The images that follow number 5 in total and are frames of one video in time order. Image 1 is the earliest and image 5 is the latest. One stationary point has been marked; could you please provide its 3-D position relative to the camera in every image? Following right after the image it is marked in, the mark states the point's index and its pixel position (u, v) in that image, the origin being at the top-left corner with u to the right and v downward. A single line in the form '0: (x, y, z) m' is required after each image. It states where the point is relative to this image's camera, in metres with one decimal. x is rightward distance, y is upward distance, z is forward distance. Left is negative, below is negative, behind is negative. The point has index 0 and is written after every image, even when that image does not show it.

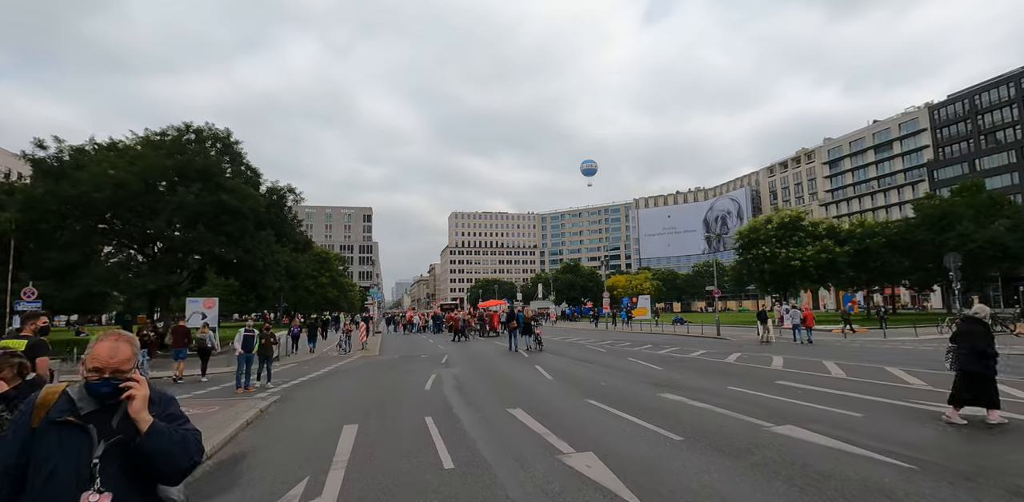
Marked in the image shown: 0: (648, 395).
0: (+3.3, -3.5, +12.4) m
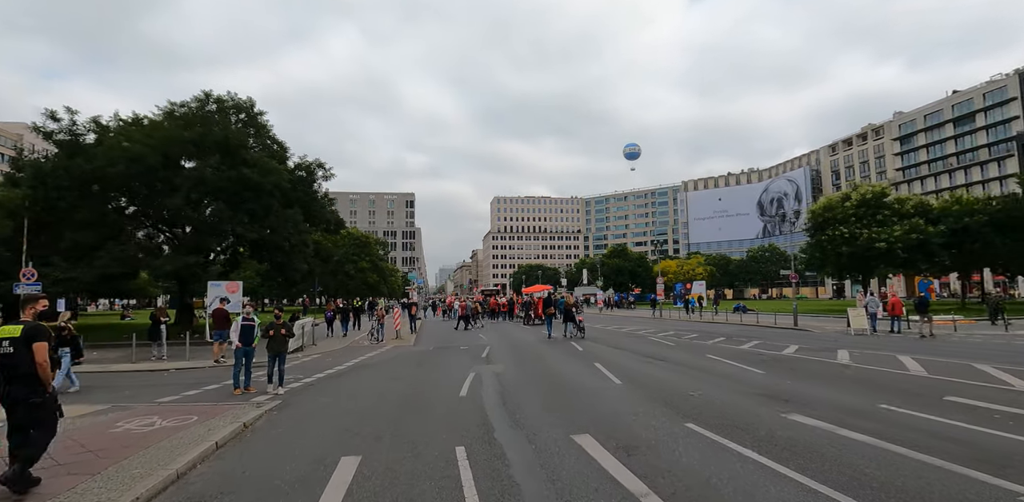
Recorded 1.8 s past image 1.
0: (+4.4, -2.8, +8.8) m
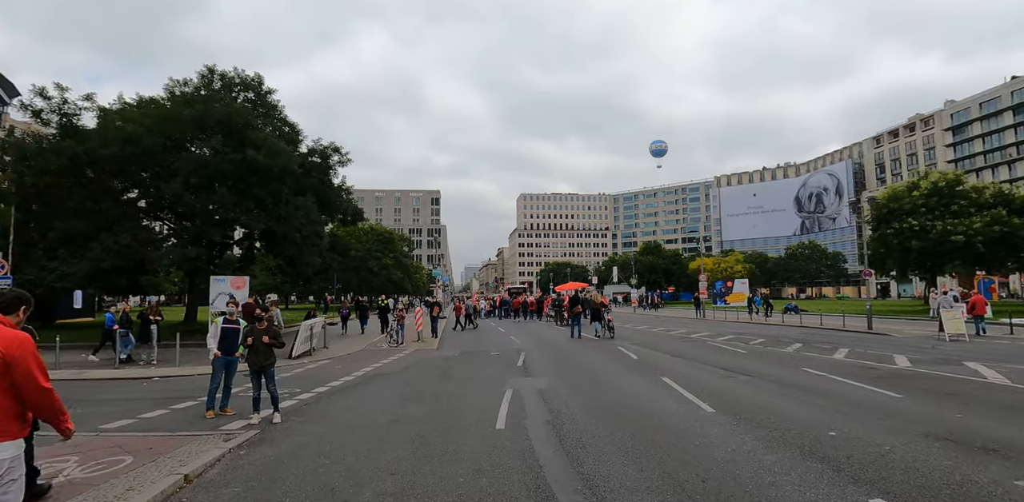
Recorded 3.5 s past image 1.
0: (+5.1, -2.5, +5.5) m
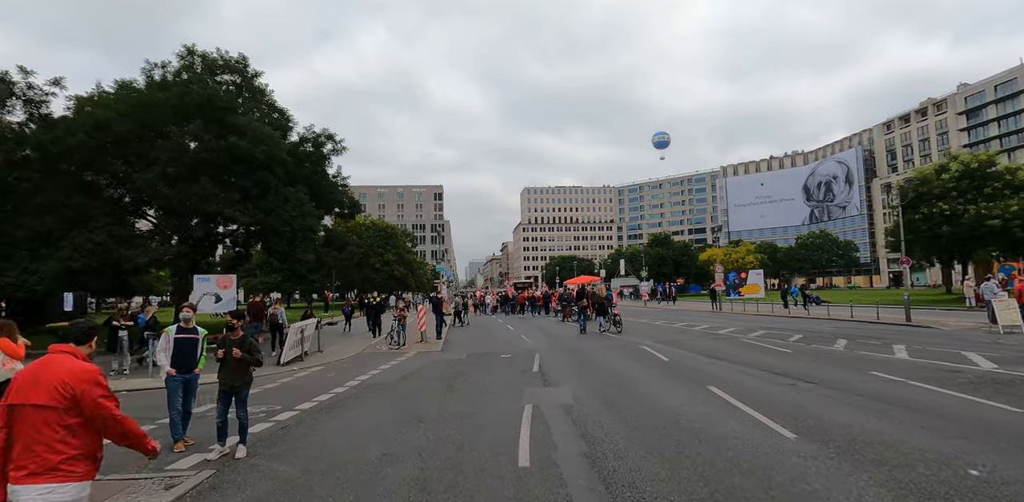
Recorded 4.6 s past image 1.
0: (+5.5, -2.2, +3.5) m
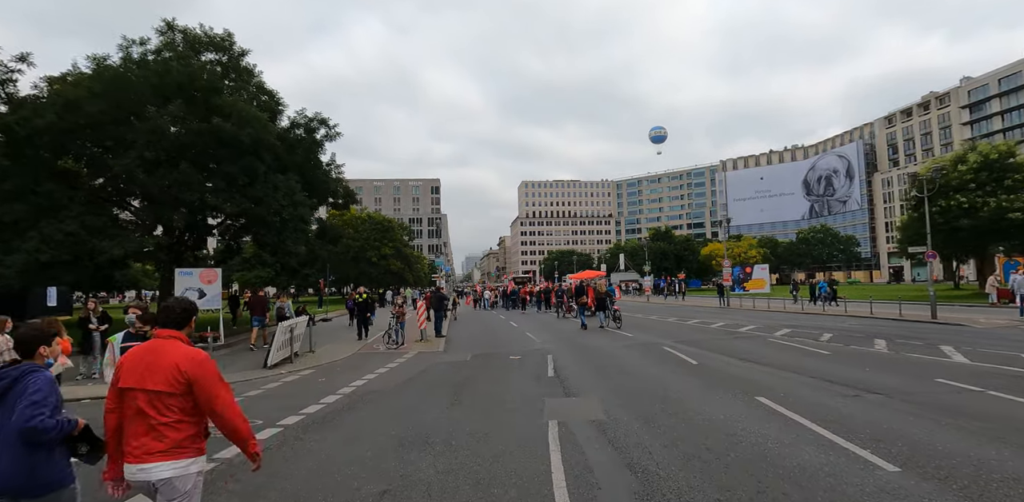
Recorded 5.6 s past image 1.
0: (+5.8, -2.1, +2.0) m
